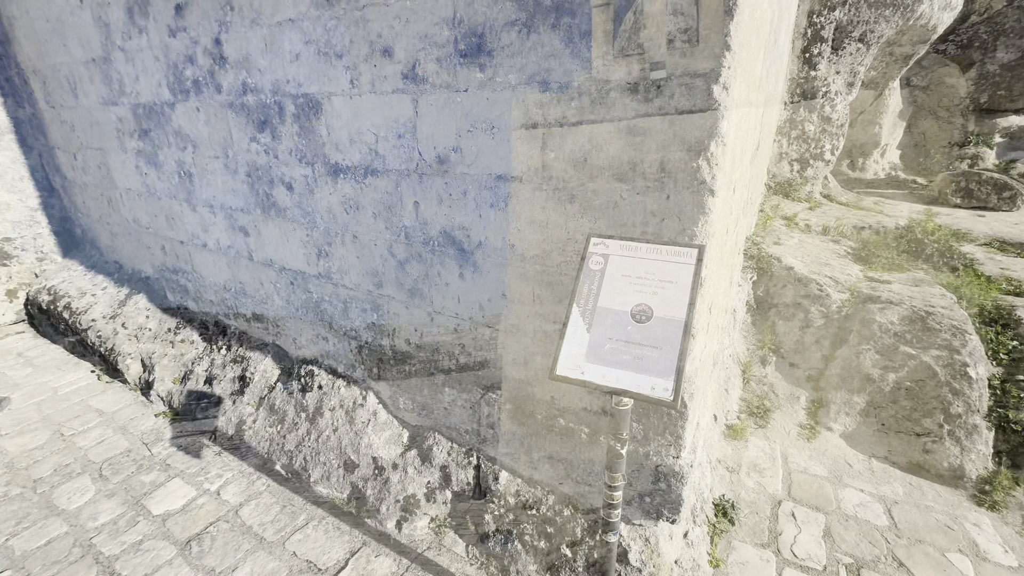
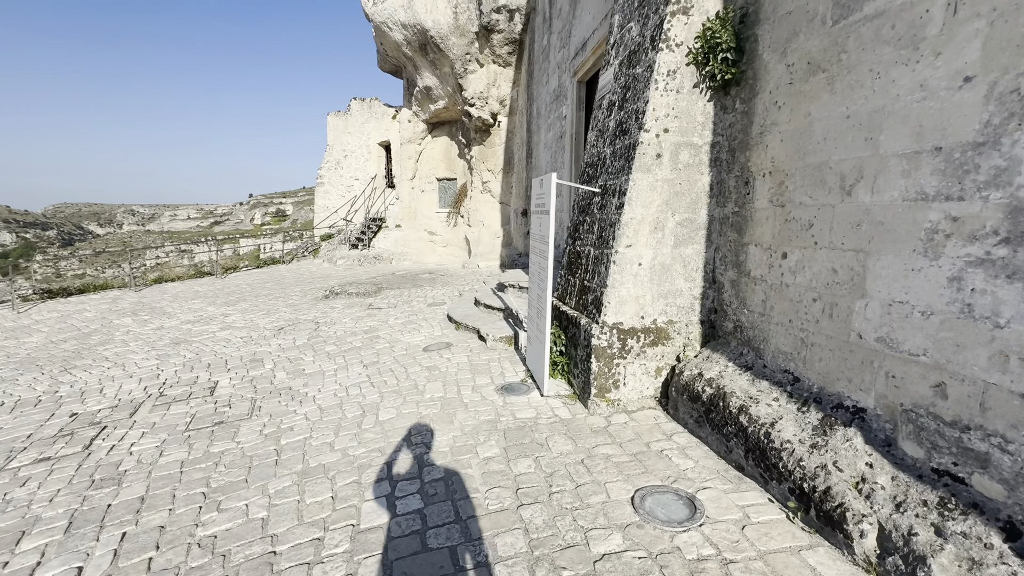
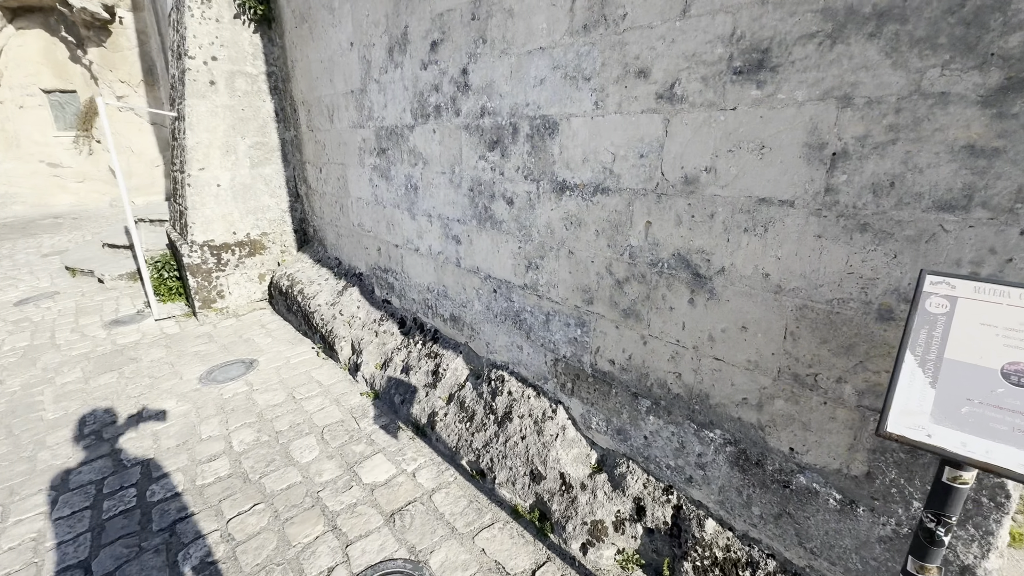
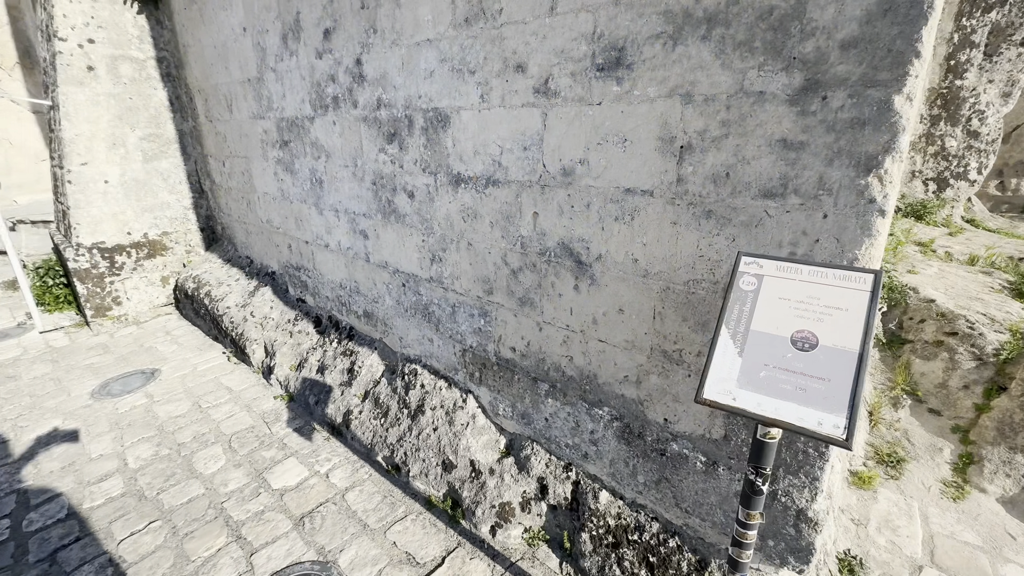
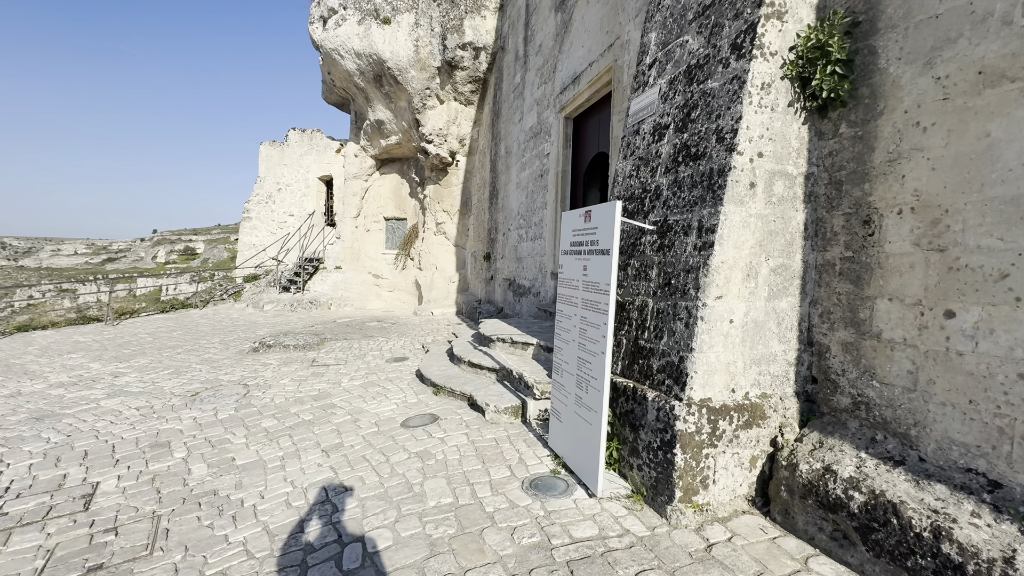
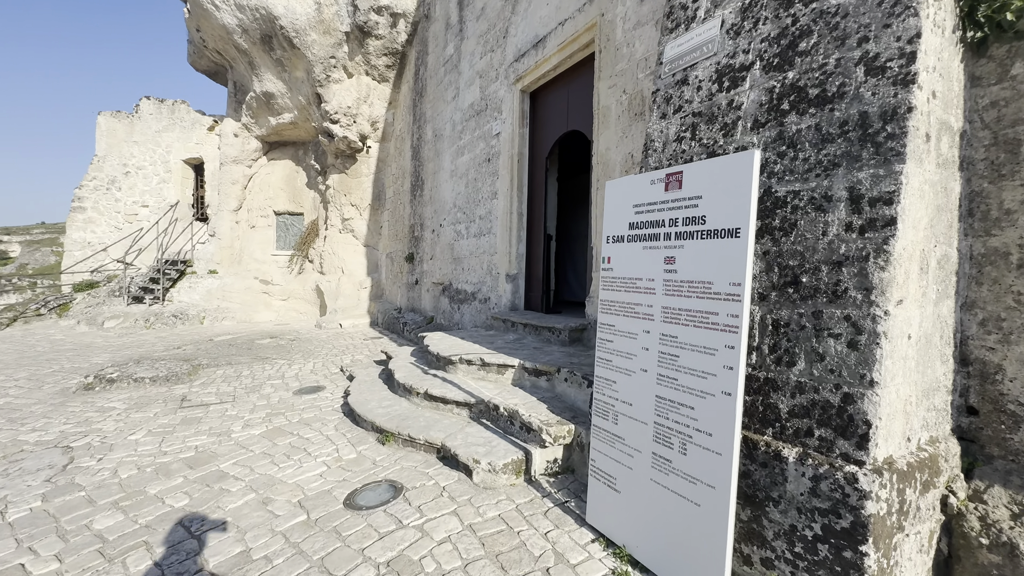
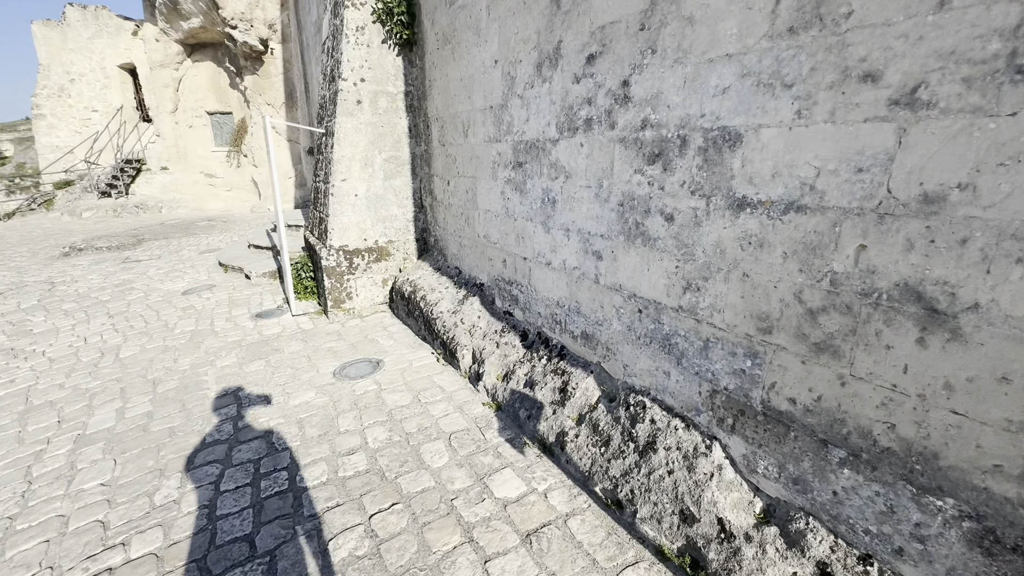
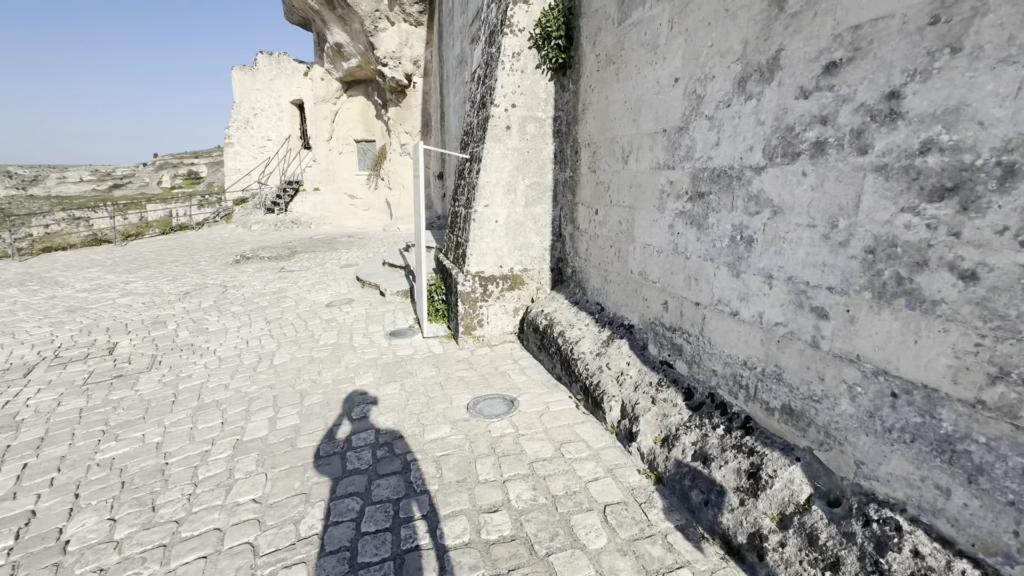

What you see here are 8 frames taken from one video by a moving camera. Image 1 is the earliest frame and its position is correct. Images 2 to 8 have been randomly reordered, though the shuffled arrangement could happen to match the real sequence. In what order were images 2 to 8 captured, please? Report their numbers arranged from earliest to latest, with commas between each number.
4, 3, 7, 8, 2, 5, 6
